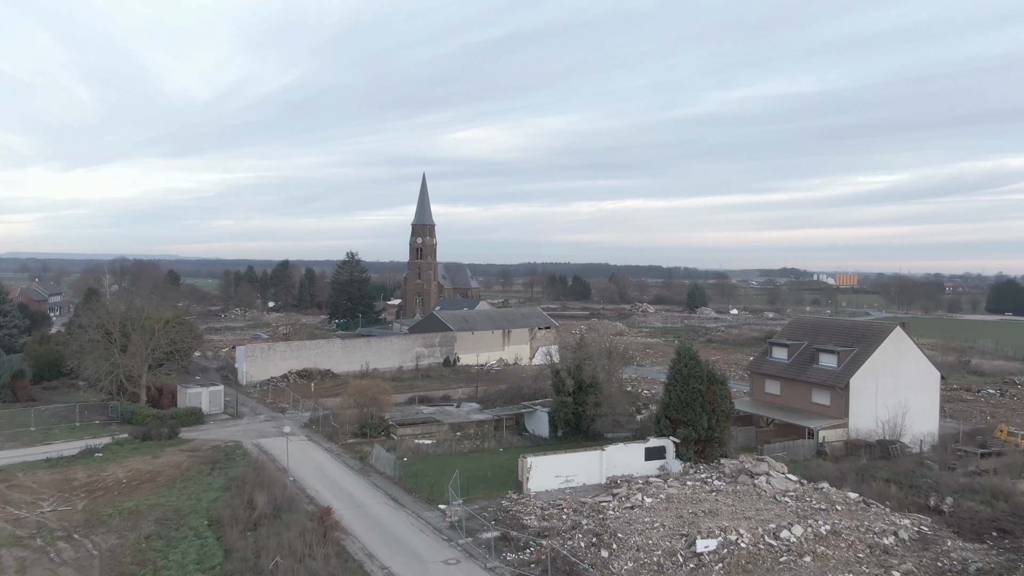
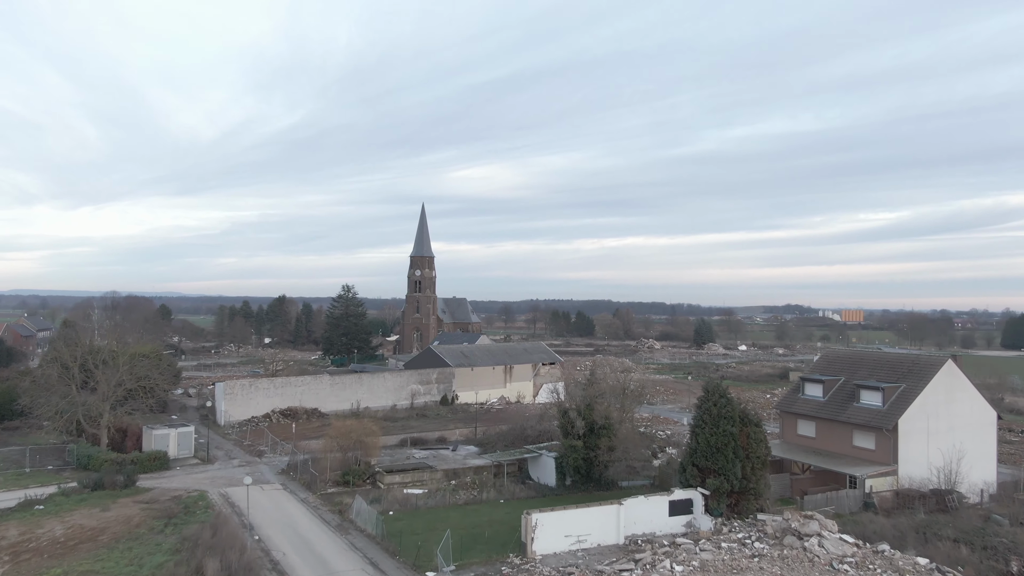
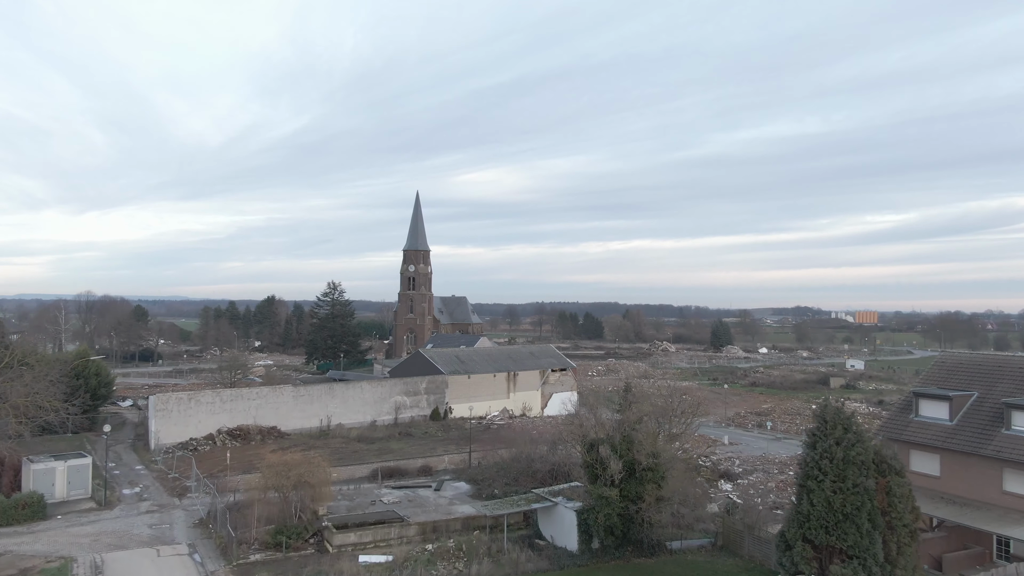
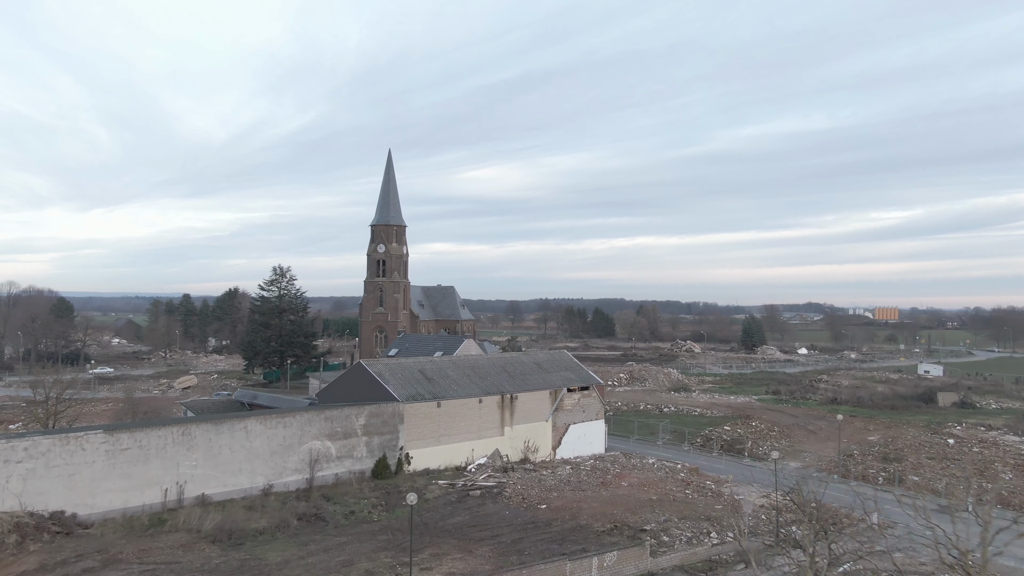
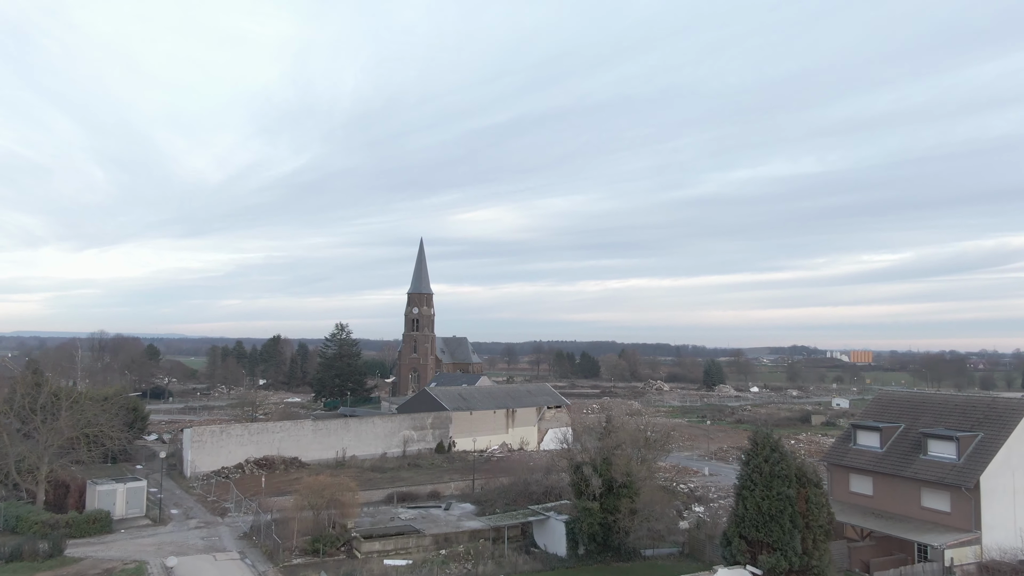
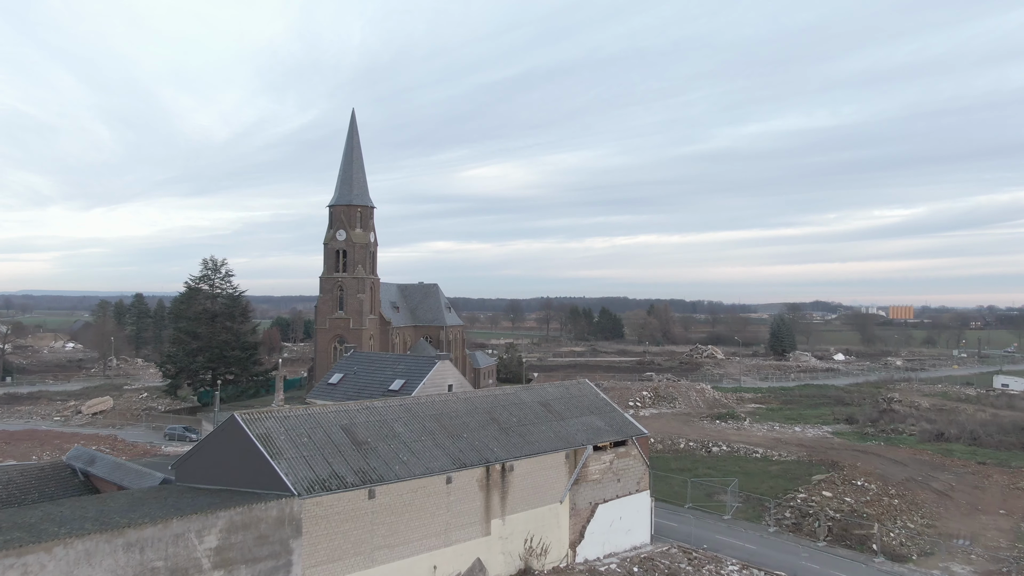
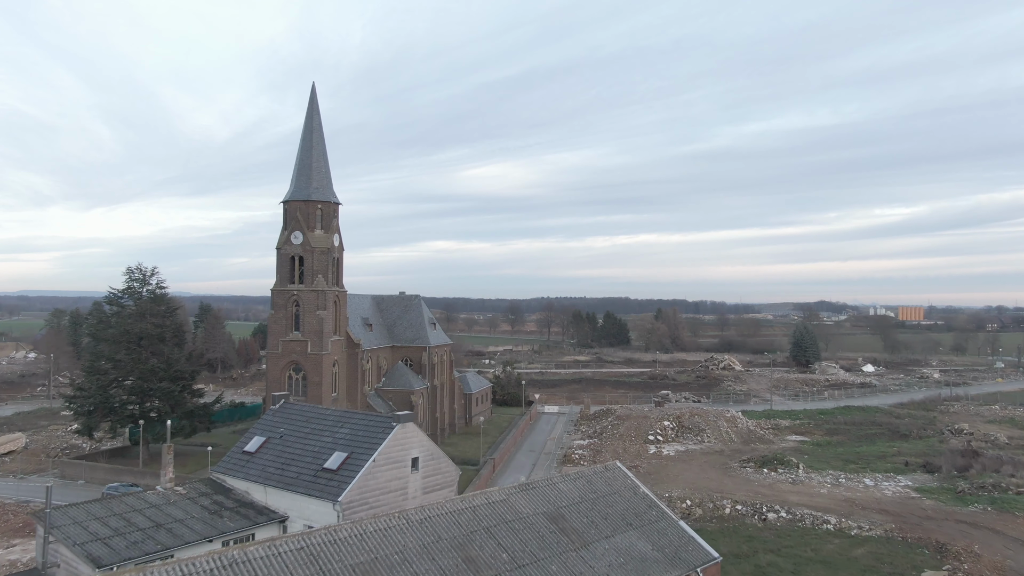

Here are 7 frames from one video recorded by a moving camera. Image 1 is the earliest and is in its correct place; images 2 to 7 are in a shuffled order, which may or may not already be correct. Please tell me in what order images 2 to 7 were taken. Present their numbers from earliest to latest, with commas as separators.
2, 5, 3, 4, 6, 7
